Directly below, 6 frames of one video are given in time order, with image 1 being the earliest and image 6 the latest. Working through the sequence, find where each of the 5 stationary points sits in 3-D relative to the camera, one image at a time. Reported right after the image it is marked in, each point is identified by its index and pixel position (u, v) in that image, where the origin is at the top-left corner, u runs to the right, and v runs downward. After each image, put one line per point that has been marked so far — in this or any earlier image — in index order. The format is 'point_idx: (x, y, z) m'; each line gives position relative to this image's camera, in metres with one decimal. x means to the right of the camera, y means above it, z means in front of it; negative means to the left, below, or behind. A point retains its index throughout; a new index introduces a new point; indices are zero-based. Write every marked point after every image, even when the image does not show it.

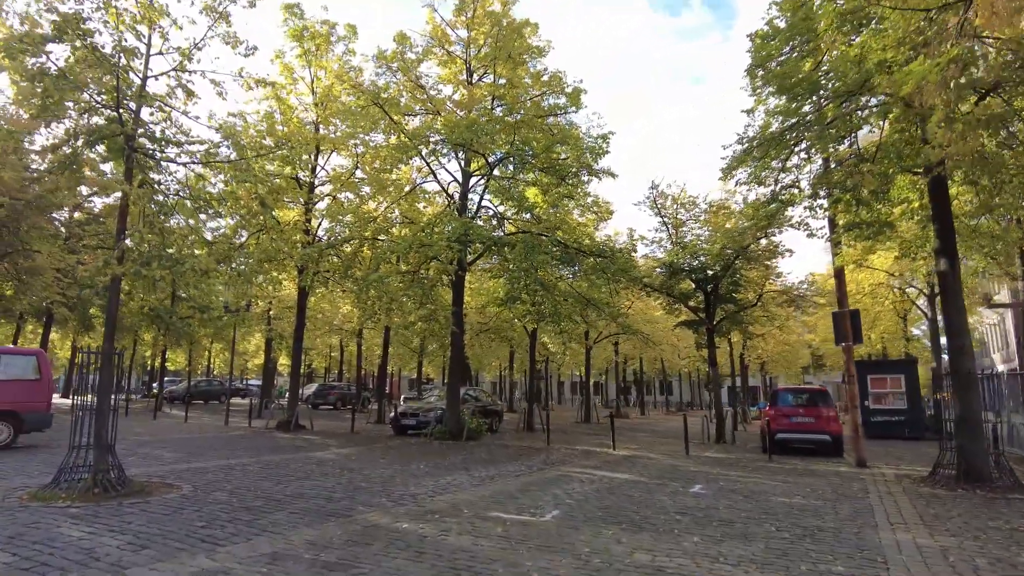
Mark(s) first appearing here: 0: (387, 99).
0: (-3.2, +4.9, +17.1) m
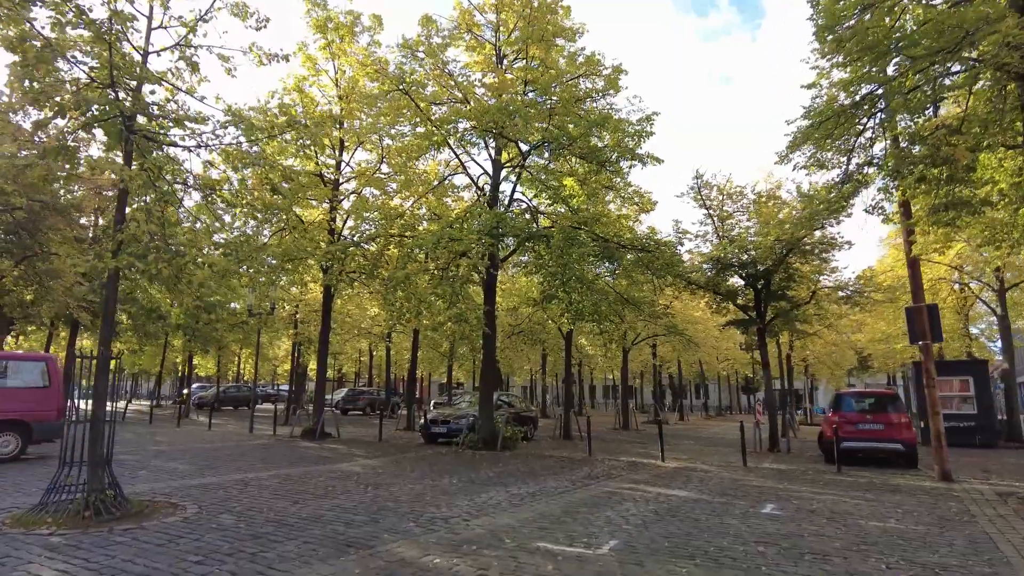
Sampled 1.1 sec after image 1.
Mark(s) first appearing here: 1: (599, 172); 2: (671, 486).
0: (-2.4, +4.9, +16.1) m
1: (+2.0, +2.7, +15.6) m
2: (+2.5, -3.2, +10.6) m
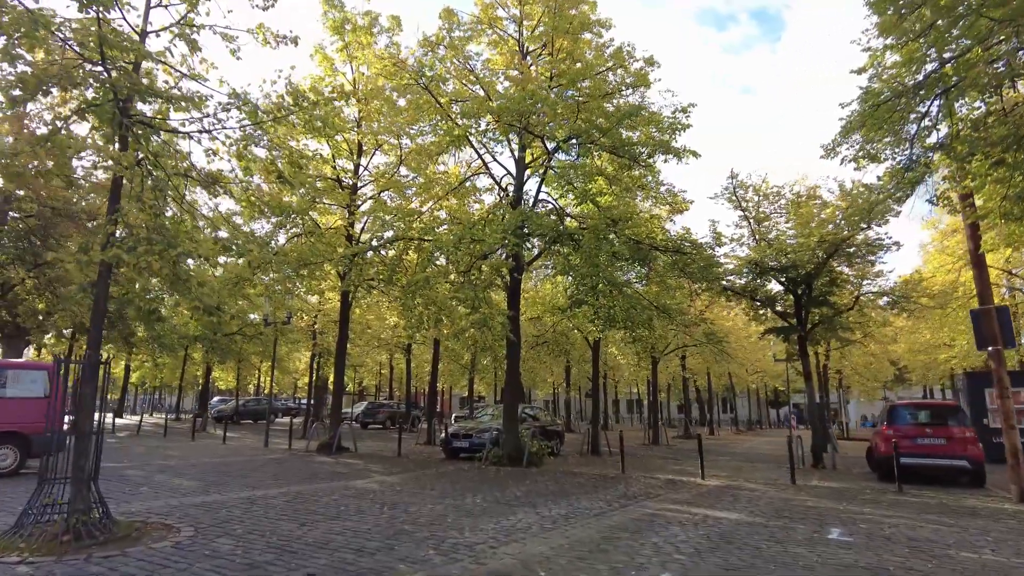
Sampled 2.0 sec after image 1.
0: (-1.8, +4.8, +15.4) m
1: (+2.6, +2.6, +14.7) m
2: (+3.0, -3.2, +9.6) m
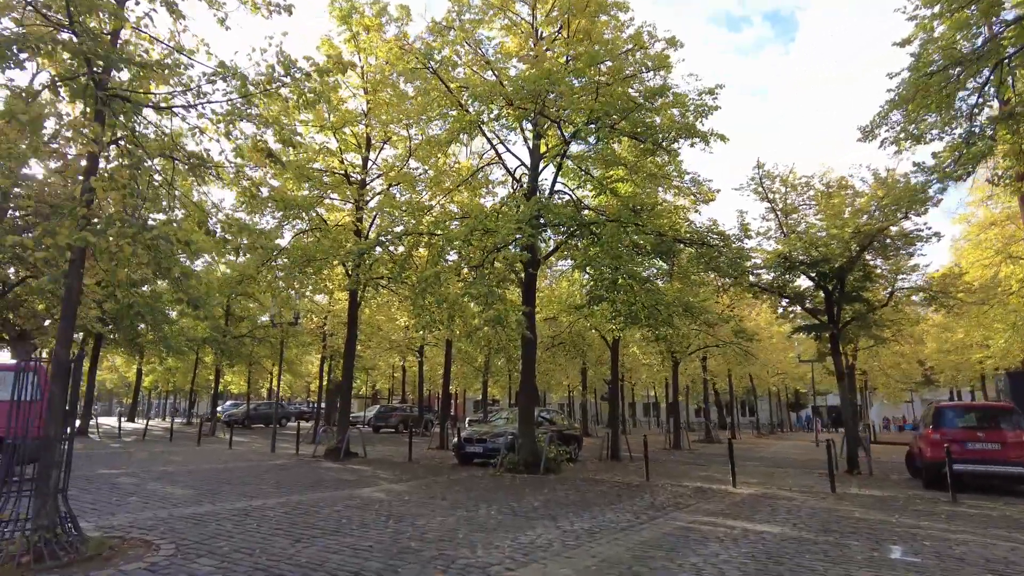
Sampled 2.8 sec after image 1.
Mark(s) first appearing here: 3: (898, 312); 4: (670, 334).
0: (-1.5, +4.9, +14.7) m
1: (+2.9, +2.7, +13.8) m
2: (+3.2, -3.0, +8.7) m
3: (+10.5, -0.7, +18.2) m
4: (+3.9, -1.1, +16.3) m
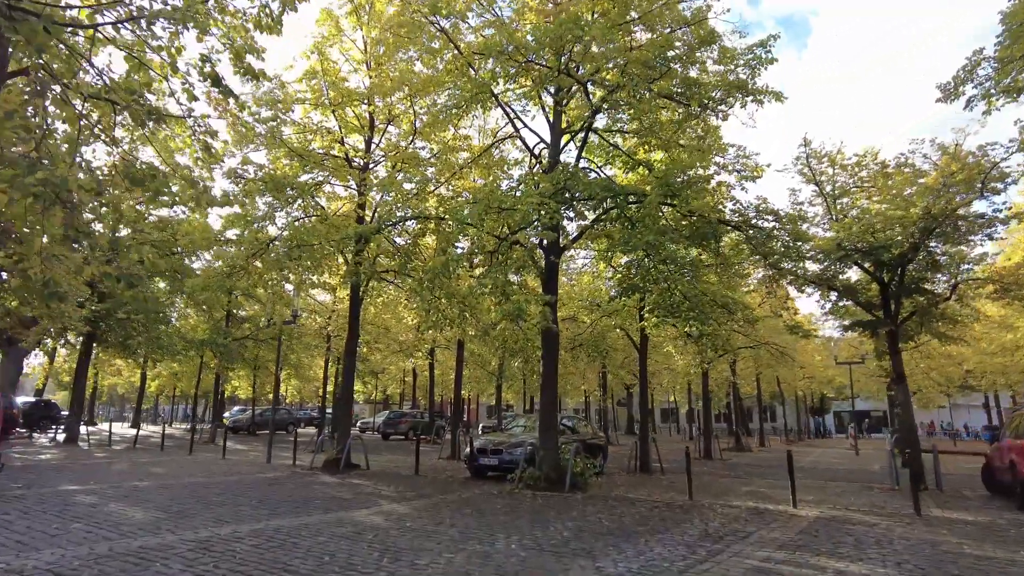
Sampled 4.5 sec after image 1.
0: (-1.2, +5.0, +13.0) m
1: (+3.2, +2.9, +12.1) m
2: (+3.5, -2.8, +6.9) m
3: (+11.0, -0.5, +16.3) m
4: (+4.2, -0.9, +14.5) m
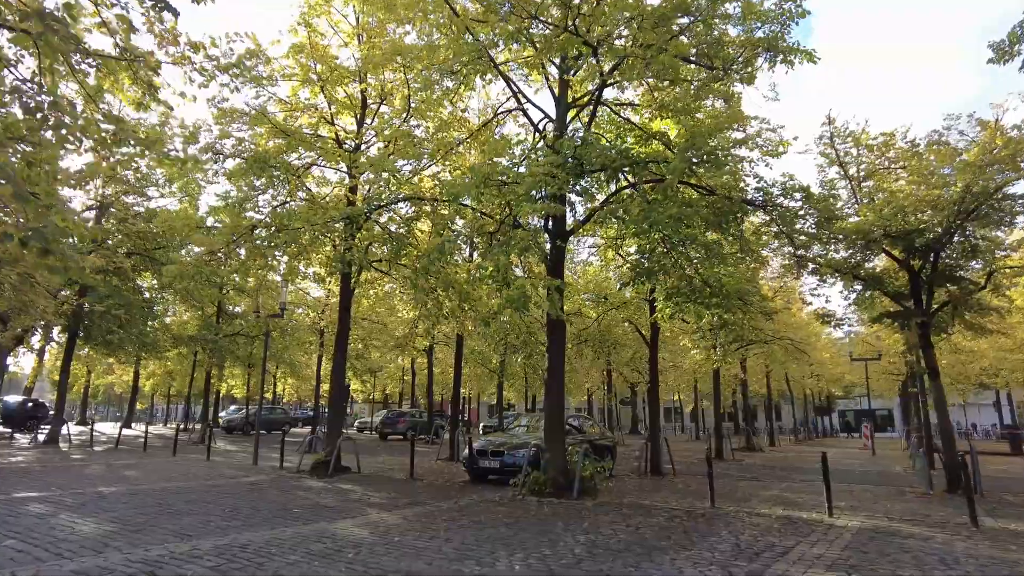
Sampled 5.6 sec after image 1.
0: (-1.2, +5.3, +11.9) m
1: (+3.2, +3.2, +11.0) m
2: (+3.5, -2.5, +5.8) m
3: (+11.0, -0.2, +15.2) m
4: (+4.3, -0.7, +13.4) m
